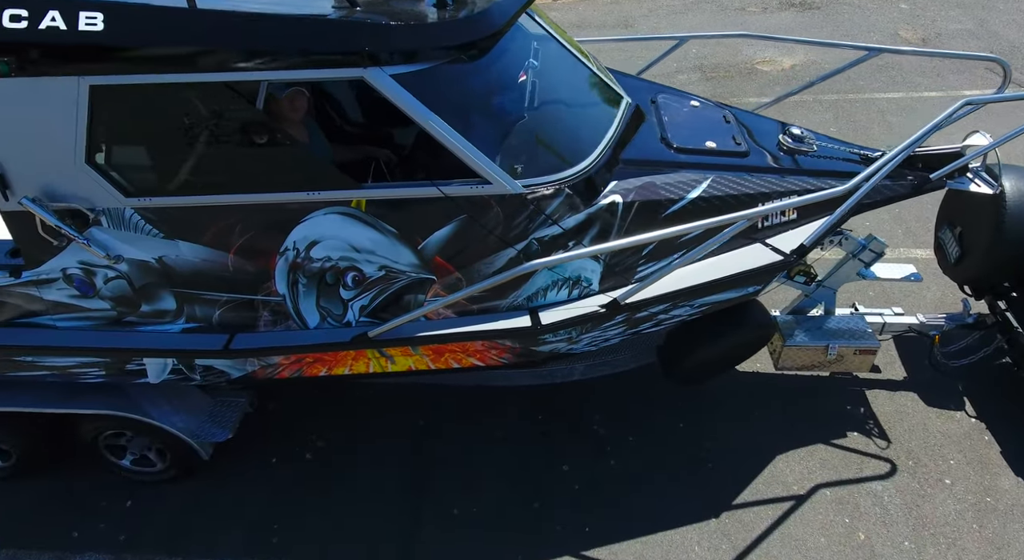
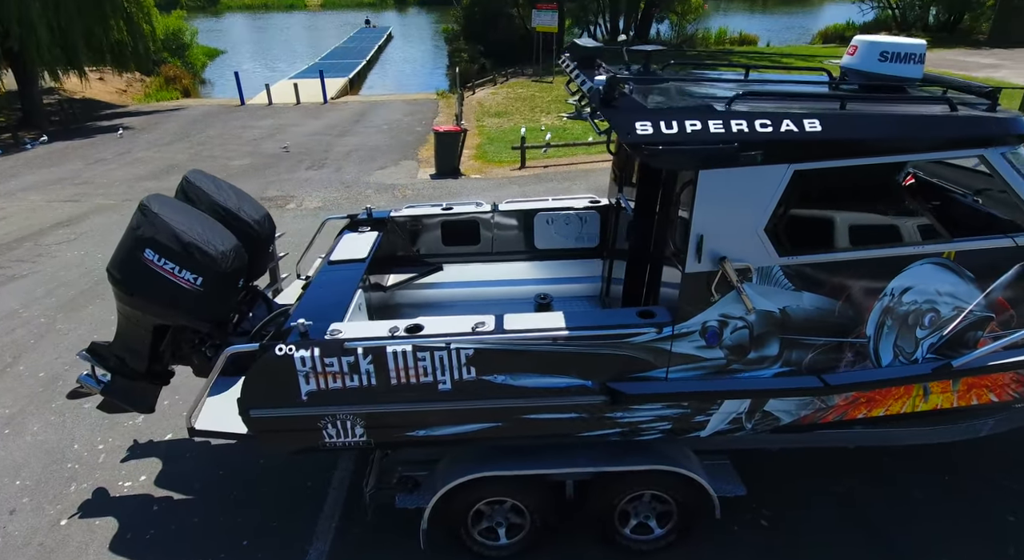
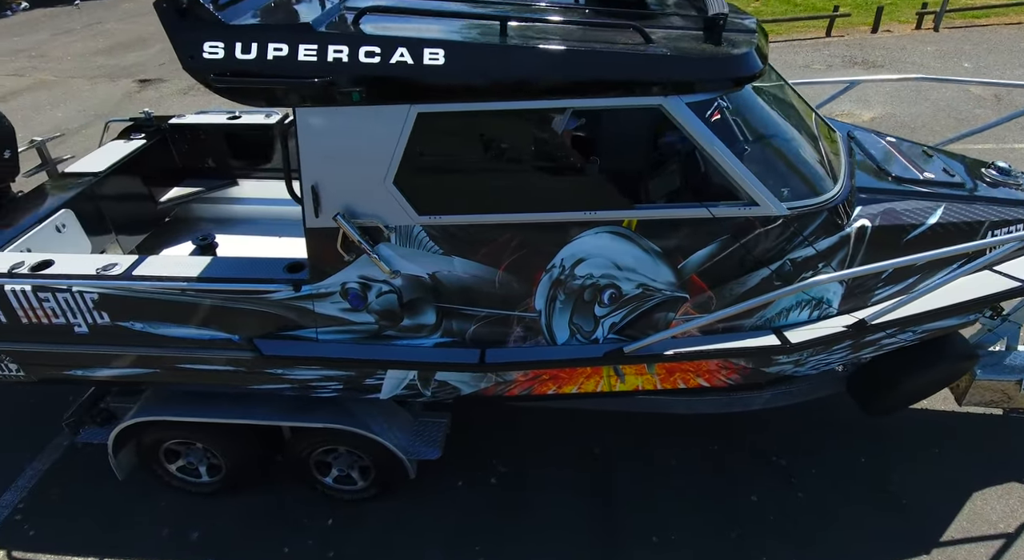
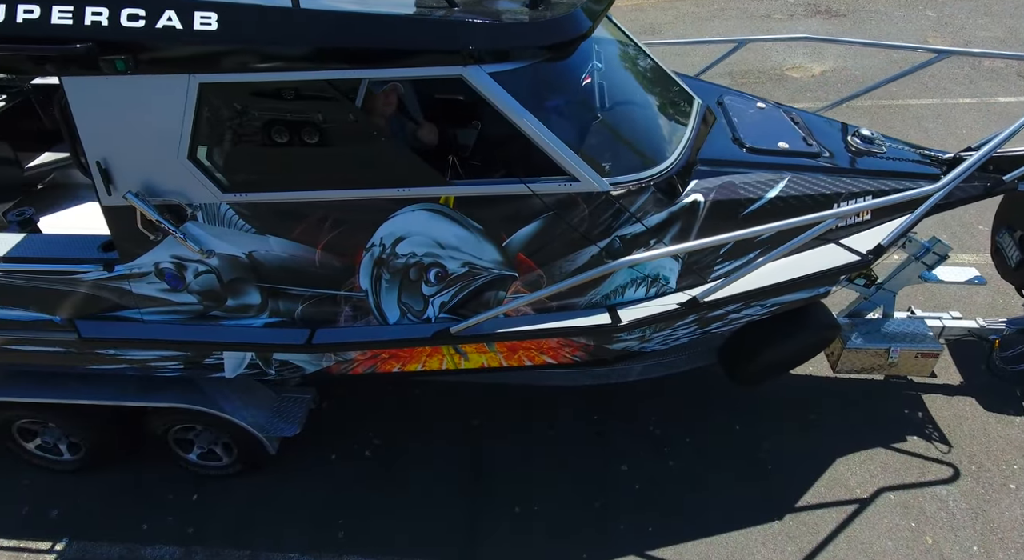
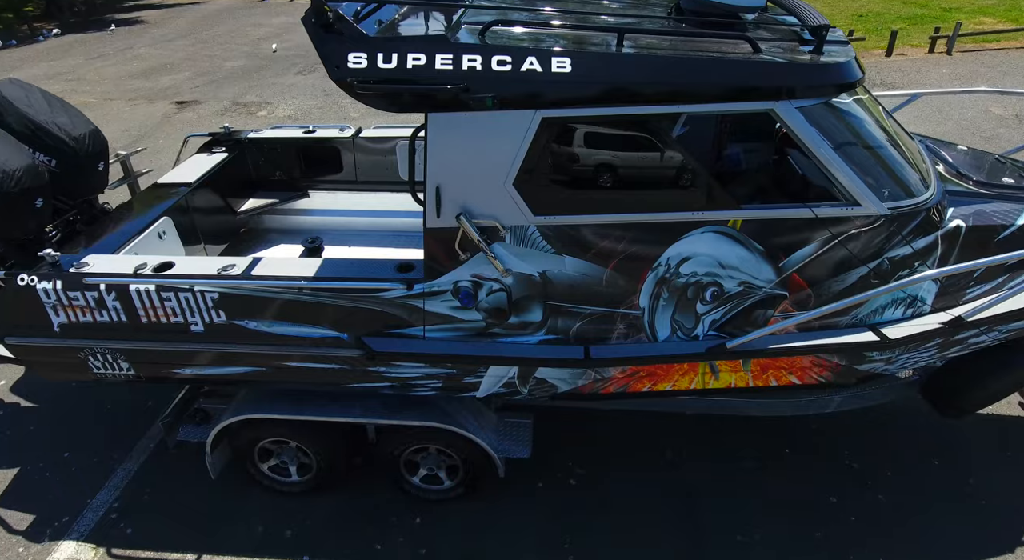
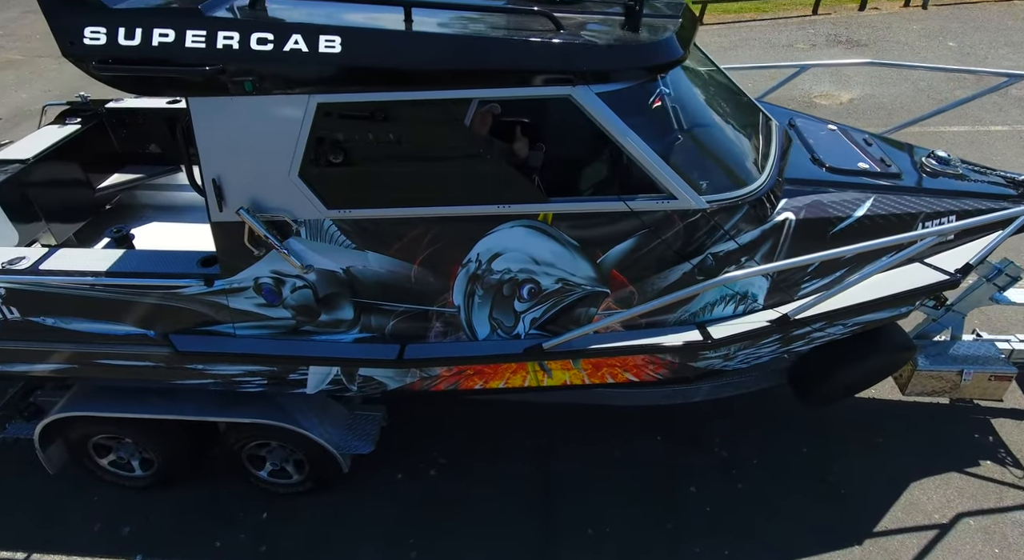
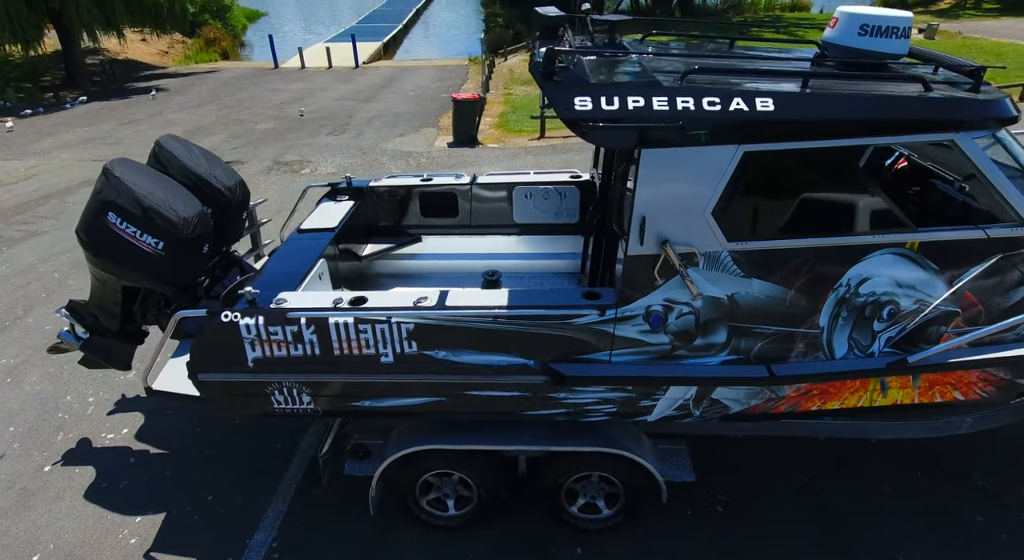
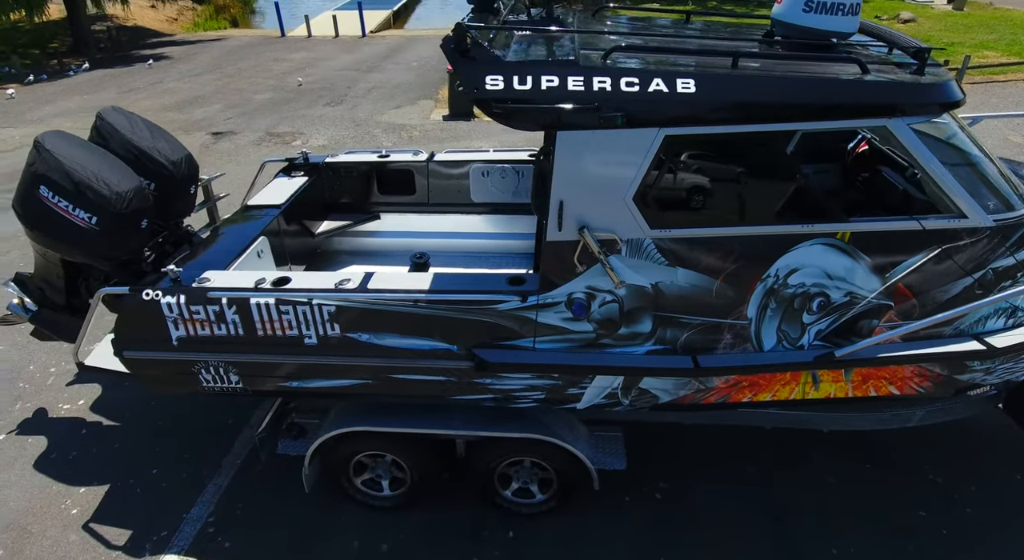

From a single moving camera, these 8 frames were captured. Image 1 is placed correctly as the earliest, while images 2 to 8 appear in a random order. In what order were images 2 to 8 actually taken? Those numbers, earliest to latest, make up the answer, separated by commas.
4, 6, 3, 5, 8, 7, 2
